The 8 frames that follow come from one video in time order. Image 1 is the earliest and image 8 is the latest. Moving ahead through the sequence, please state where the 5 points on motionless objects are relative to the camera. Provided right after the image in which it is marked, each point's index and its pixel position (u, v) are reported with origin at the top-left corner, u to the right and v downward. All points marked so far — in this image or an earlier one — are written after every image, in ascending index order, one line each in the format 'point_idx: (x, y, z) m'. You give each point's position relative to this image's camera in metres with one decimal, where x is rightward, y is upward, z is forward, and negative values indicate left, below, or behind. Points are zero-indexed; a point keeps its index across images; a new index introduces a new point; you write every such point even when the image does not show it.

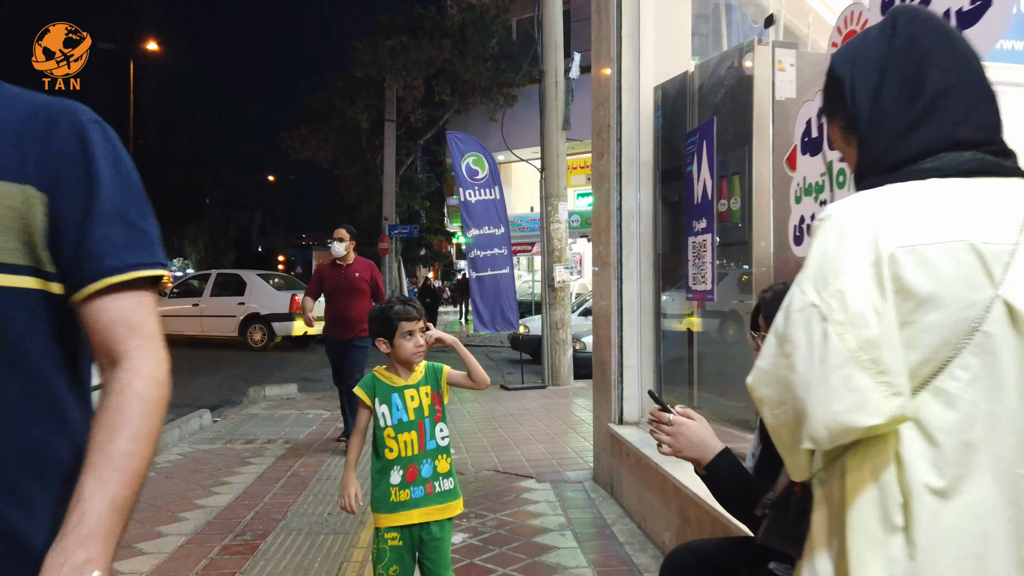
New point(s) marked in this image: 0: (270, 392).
0: (-3.2, -1.4, +9.9) m
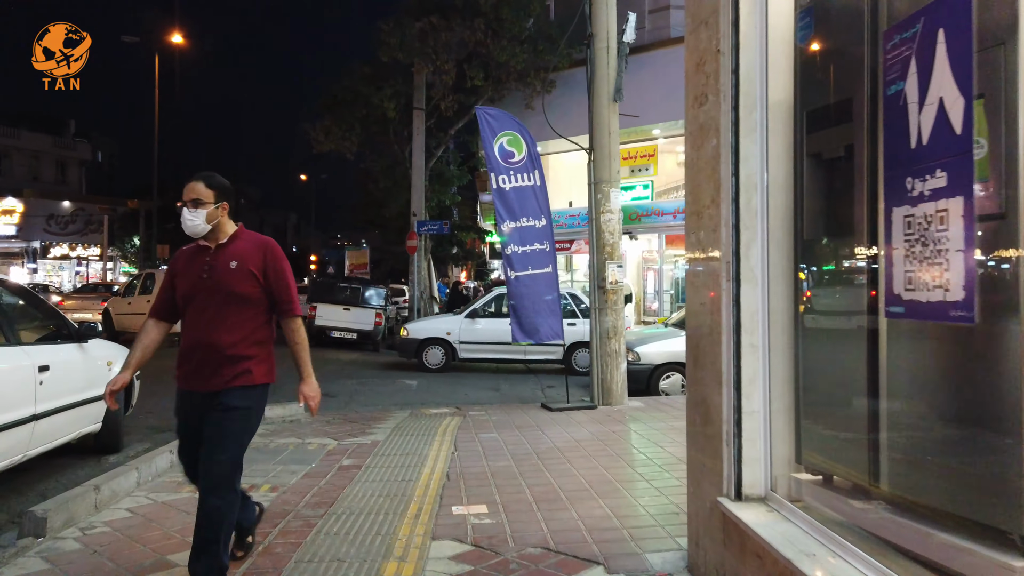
0: (-2.7, -1.4, +8.4) m
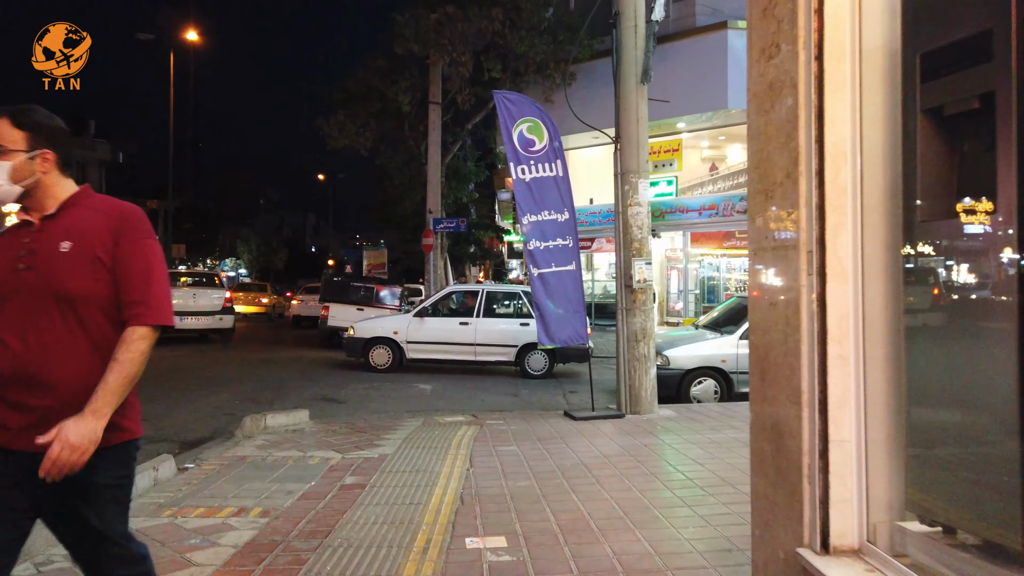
0: (-2.5, -1.4, +7.7) m
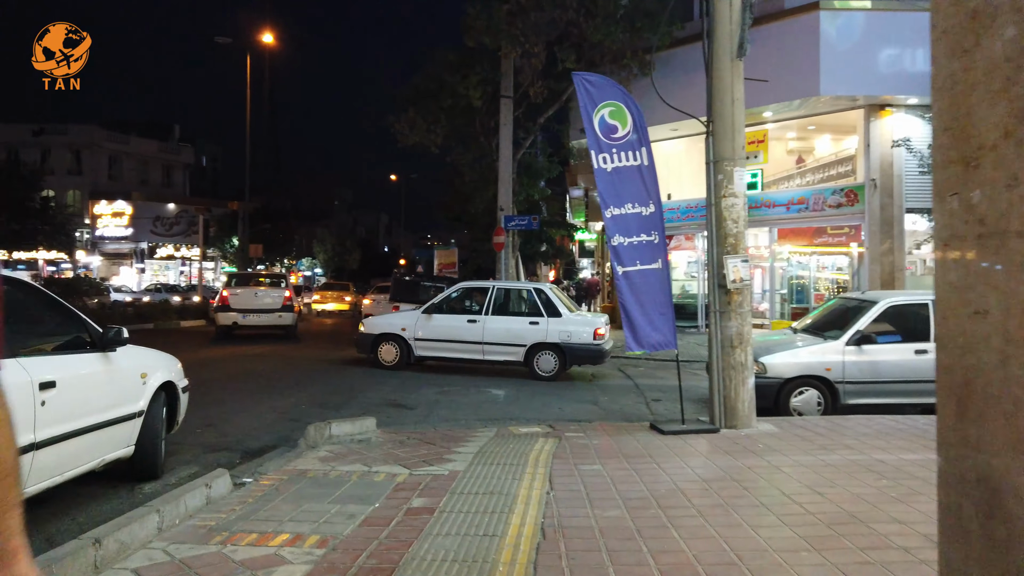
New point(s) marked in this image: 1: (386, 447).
0: (-1.7, -1.4, +7.3) m
1: (-1.2, -1.5, +6.9) m
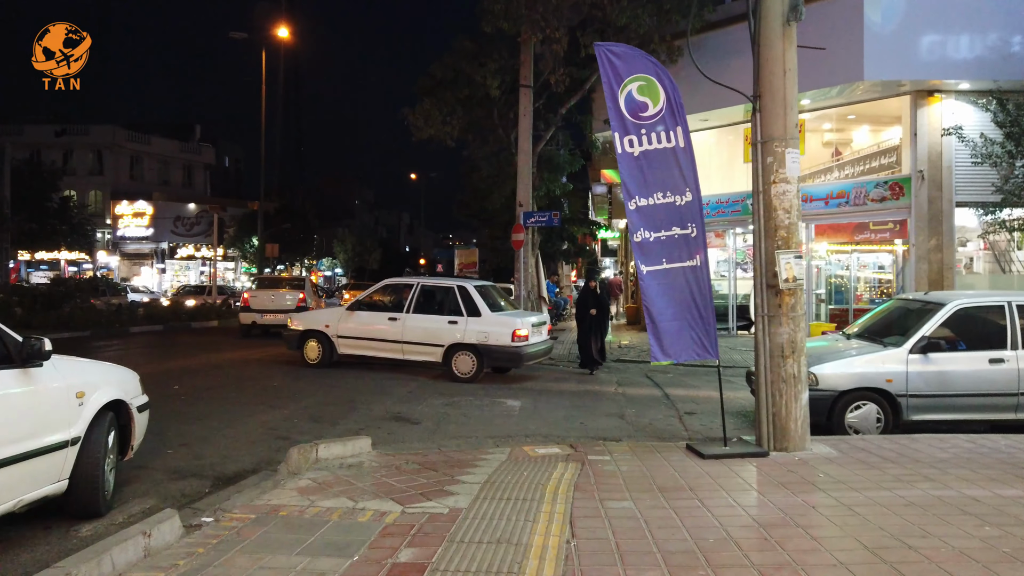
0: (-1.6, -1.4, +6.3) m
1: (-1.1, -1.5, +5.9) m
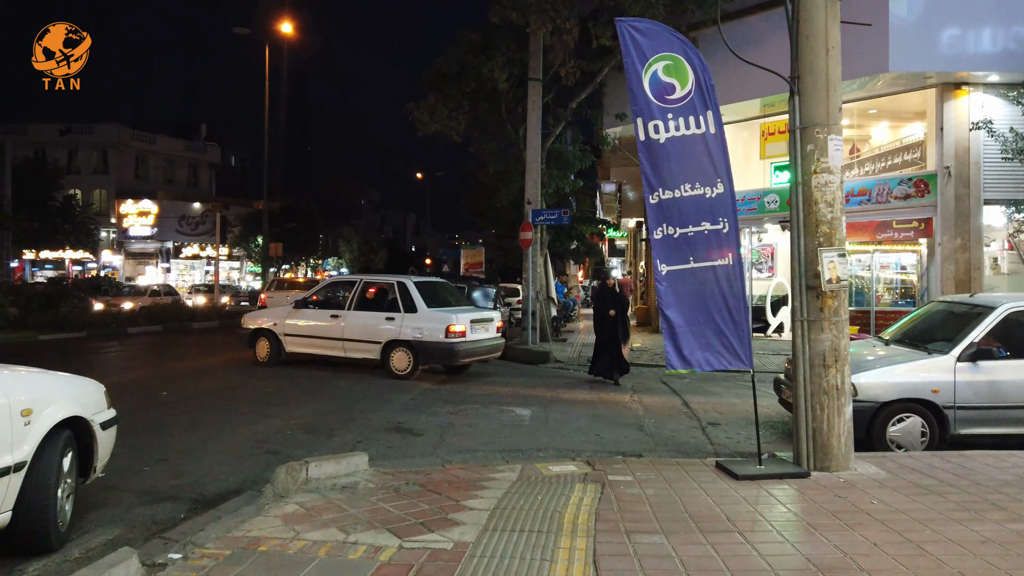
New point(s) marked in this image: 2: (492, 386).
0: (-1.5, -1.4, +5.7) m
1: (-1.0, -1.5, +5.3) m
2: (-0.3, -1.5, +11.4) m
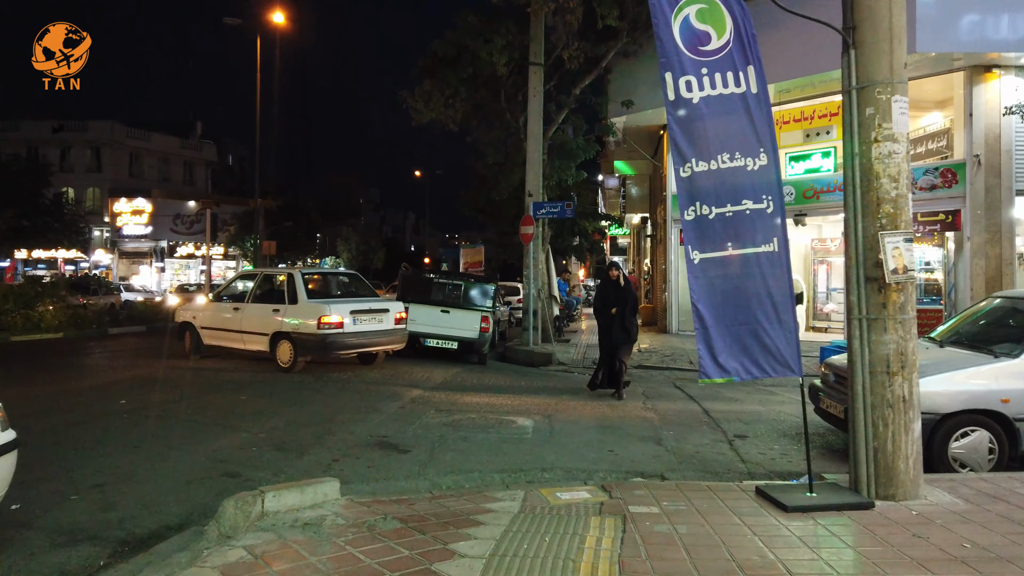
0: (-1.5, -1.3, +4.7) m
1: (-1.0, -1.4, +4.3) m
2: (-0.3, -1.4, +10.4) m
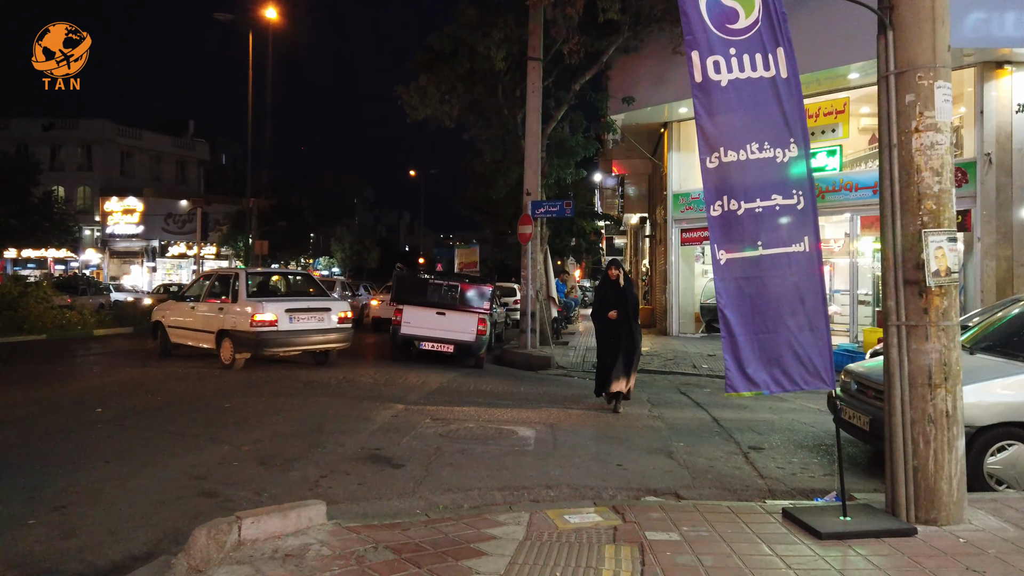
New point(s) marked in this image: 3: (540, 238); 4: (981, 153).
0: (-1.4, -1.4, +4.2) m
1: (-0.9, -1.5, +3.8) m
2: (-0.3, -1.5, +9.9) m
3: (+0.7, +1.2, +17.6) m
4: (+9.3, +2.7, +14.7) m
